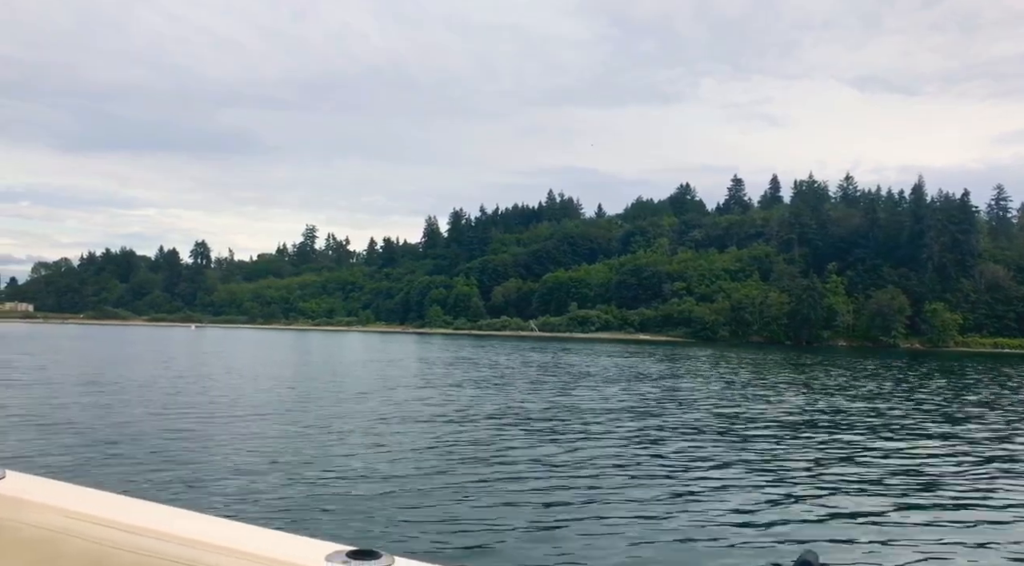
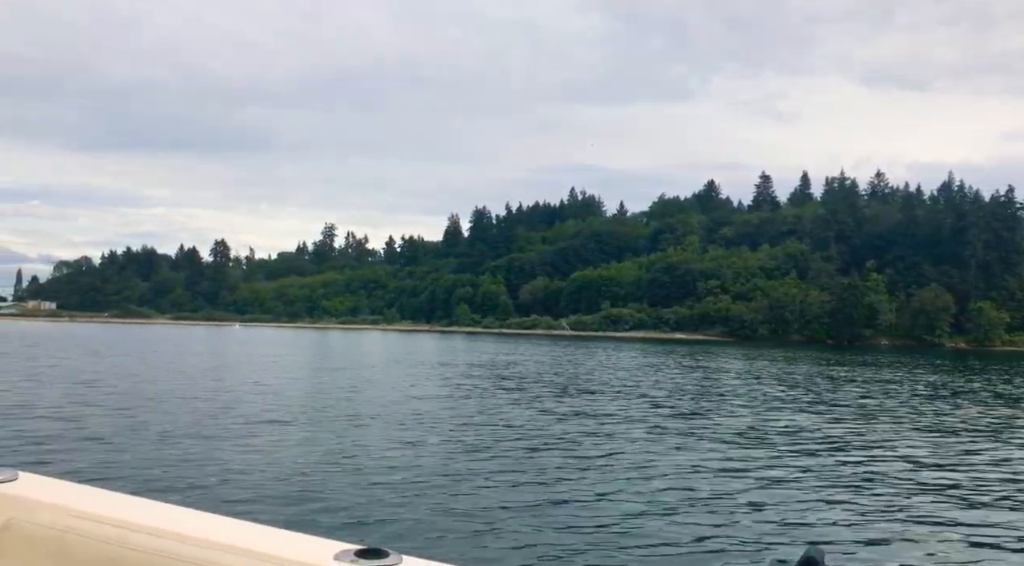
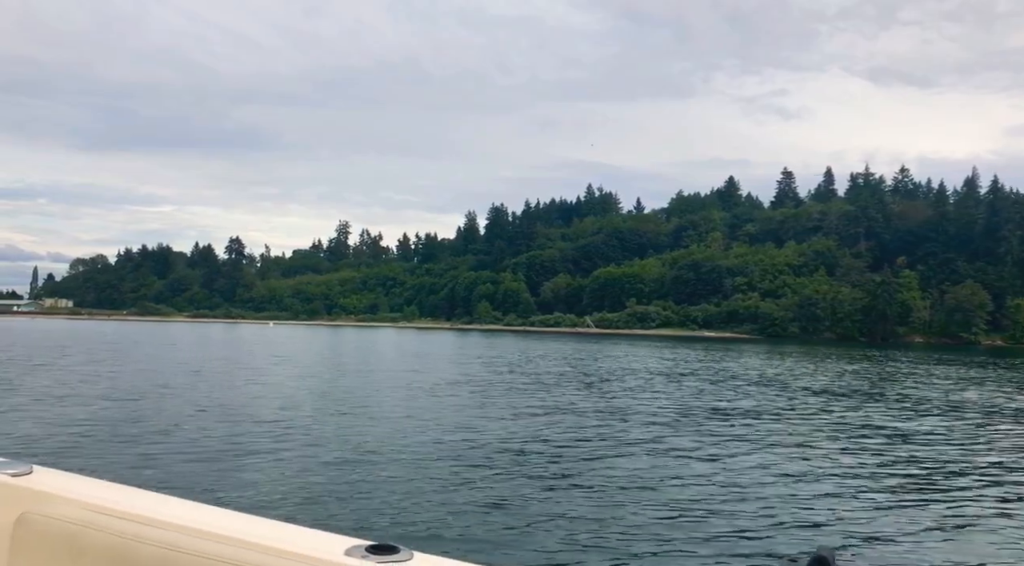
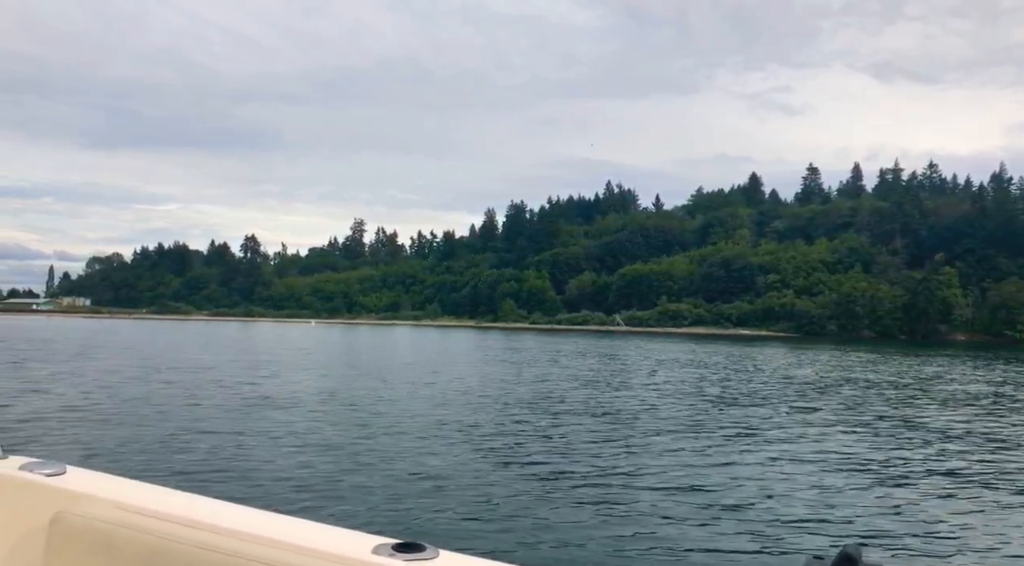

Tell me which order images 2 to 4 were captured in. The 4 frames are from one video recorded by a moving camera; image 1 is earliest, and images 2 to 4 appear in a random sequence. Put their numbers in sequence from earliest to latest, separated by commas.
2, 3, 4
